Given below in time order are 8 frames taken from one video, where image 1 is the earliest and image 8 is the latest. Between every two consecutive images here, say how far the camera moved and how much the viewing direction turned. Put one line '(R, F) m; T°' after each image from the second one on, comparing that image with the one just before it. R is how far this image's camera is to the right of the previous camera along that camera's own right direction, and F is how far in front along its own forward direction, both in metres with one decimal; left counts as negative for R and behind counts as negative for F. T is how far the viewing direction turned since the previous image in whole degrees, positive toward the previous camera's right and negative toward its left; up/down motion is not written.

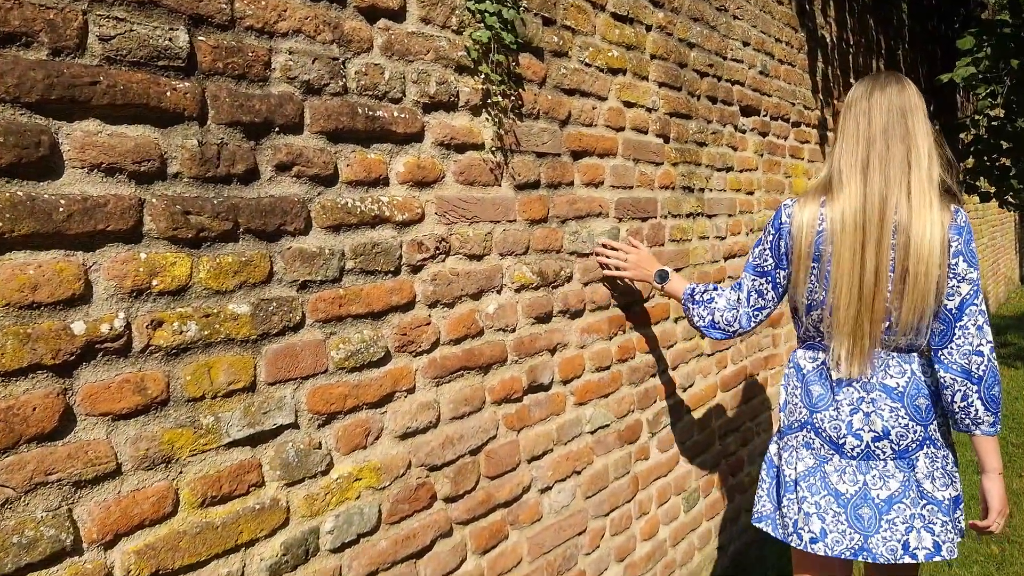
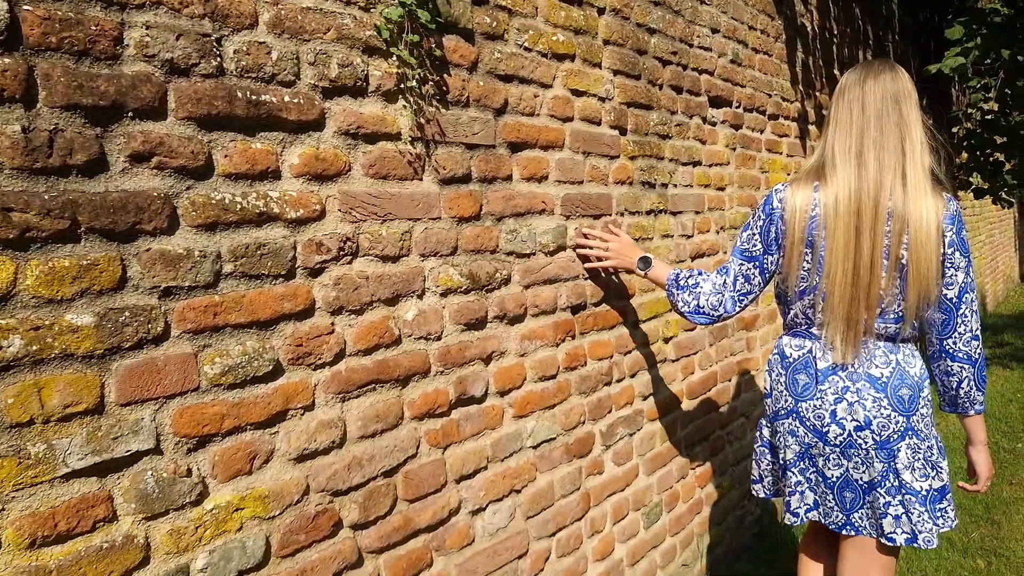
(+0.2, +0.2) m; 0°
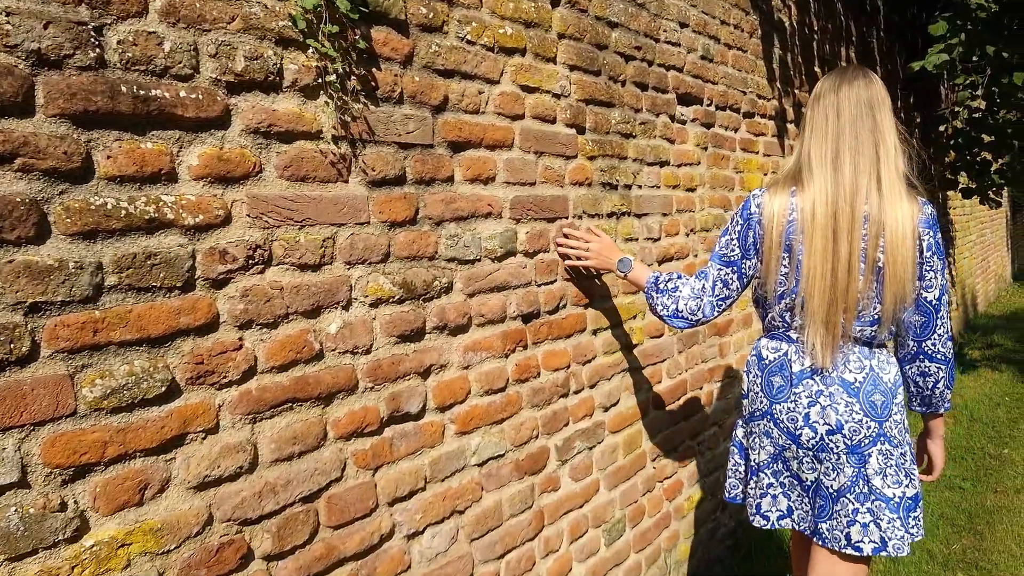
(+0.1, +0.1) m; 0°
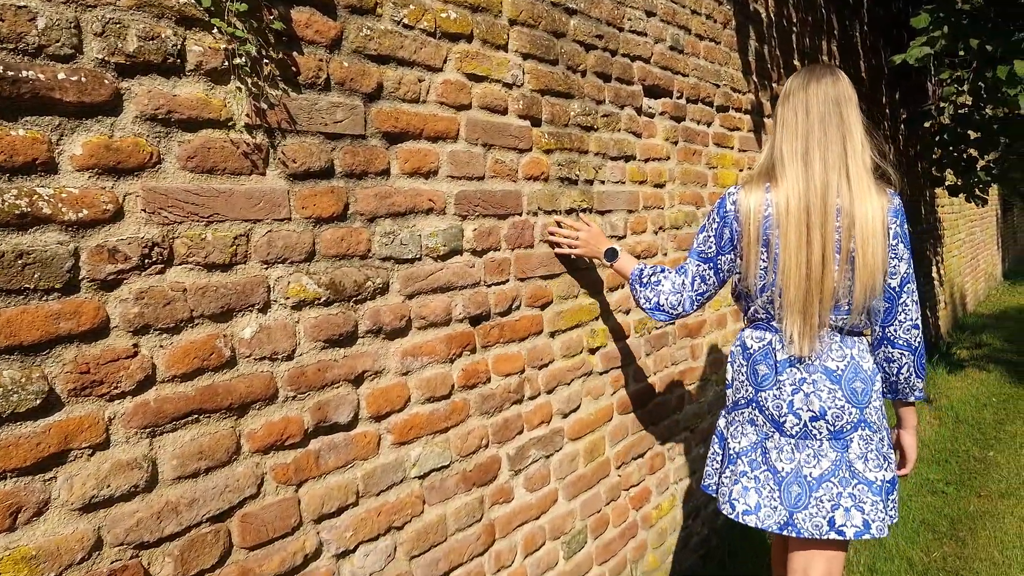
(+0.1, +0.1) m; 0°
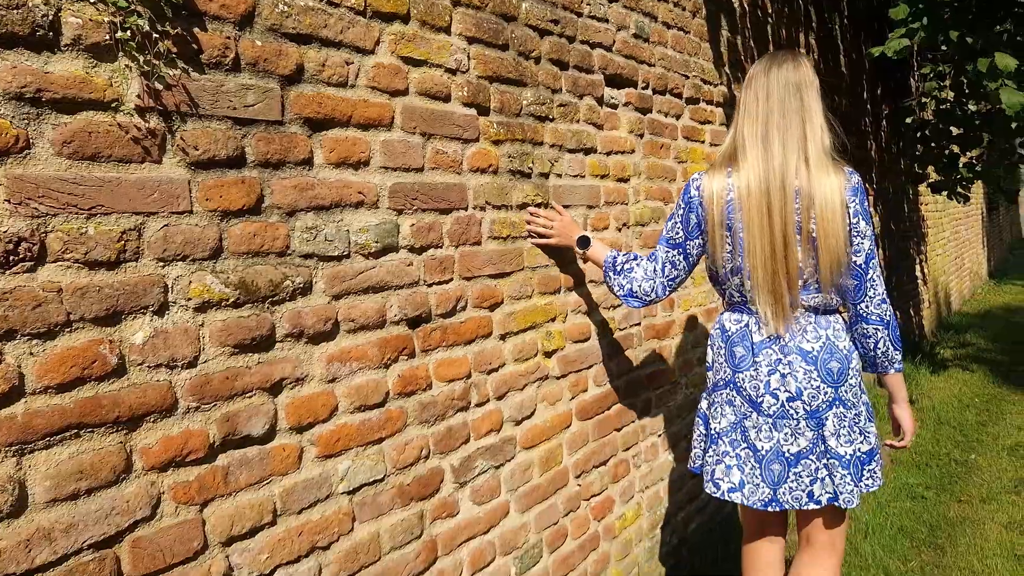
(+0.1, +0.1) m; +1°
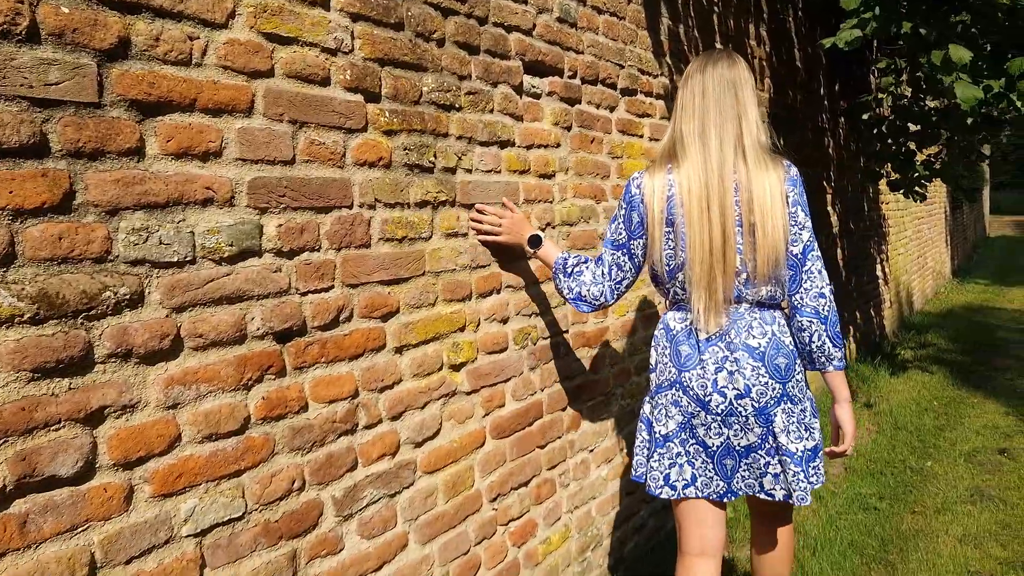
(+0.2, +0.2) m; +2°
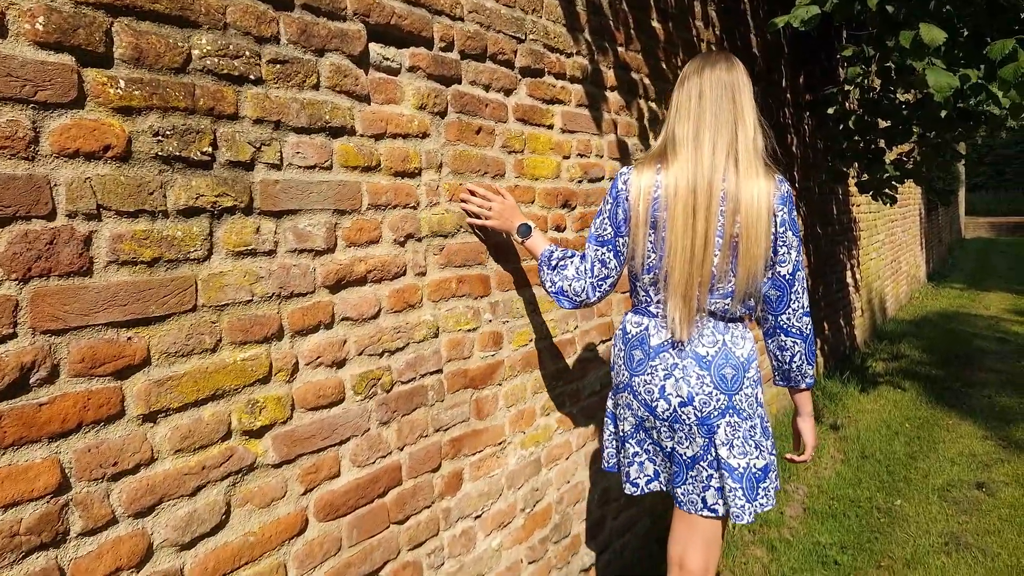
(+0.3, +0.5) m; +1°
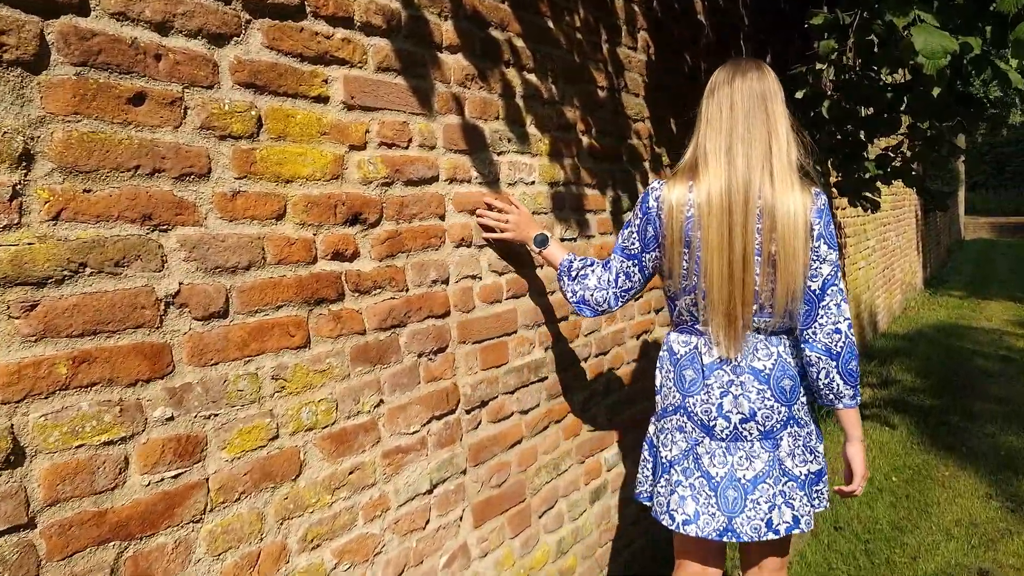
(+0.5, +0.9) m; 0°
